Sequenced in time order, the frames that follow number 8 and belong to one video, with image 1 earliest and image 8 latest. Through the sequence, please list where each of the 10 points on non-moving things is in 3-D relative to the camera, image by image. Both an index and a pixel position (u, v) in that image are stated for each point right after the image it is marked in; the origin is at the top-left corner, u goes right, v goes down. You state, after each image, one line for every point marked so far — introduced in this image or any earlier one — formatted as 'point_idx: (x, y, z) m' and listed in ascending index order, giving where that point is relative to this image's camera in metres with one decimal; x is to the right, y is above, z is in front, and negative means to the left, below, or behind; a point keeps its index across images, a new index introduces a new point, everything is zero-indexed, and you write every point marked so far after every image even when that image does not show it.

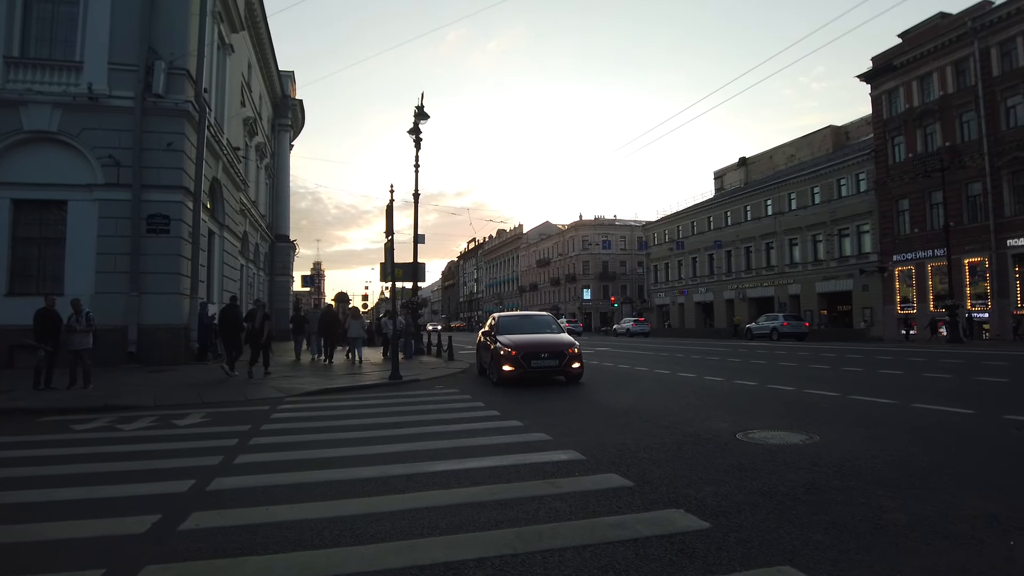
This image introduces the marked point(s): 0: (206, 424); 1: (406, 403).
0: (-3.9, -1.7, +9.1) m
1: (-1.8, -1.9, +12.0) m
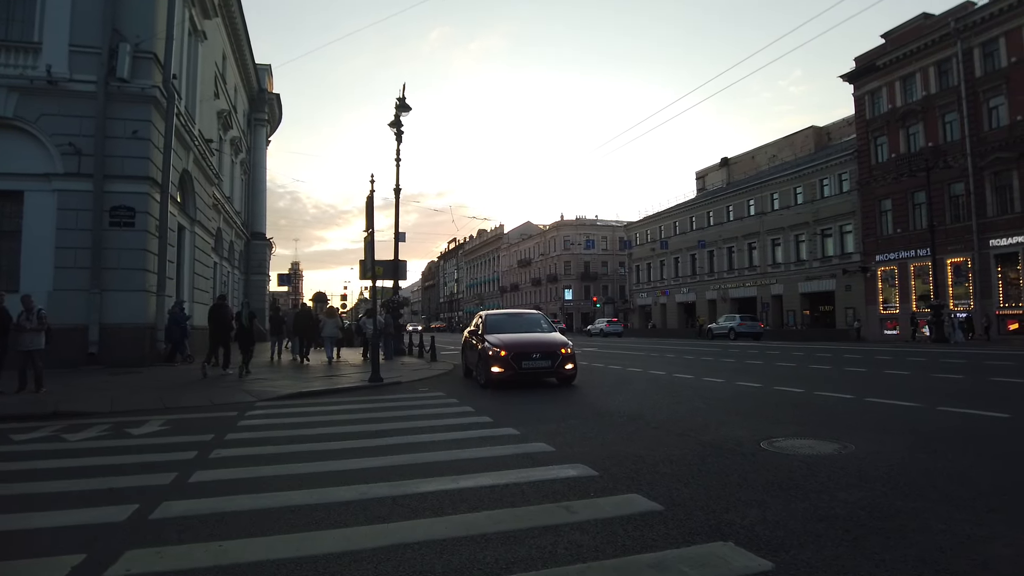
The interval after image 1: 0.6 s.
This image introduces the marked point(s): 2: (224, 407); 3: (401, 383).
0: (-4.0, -1.7, +8.1) m
1: (-2.0, -1.8, +11.1) m
2: (-4.2, -1.8, +10.3) m
3: (-2.1, -1.8, +13.6) m
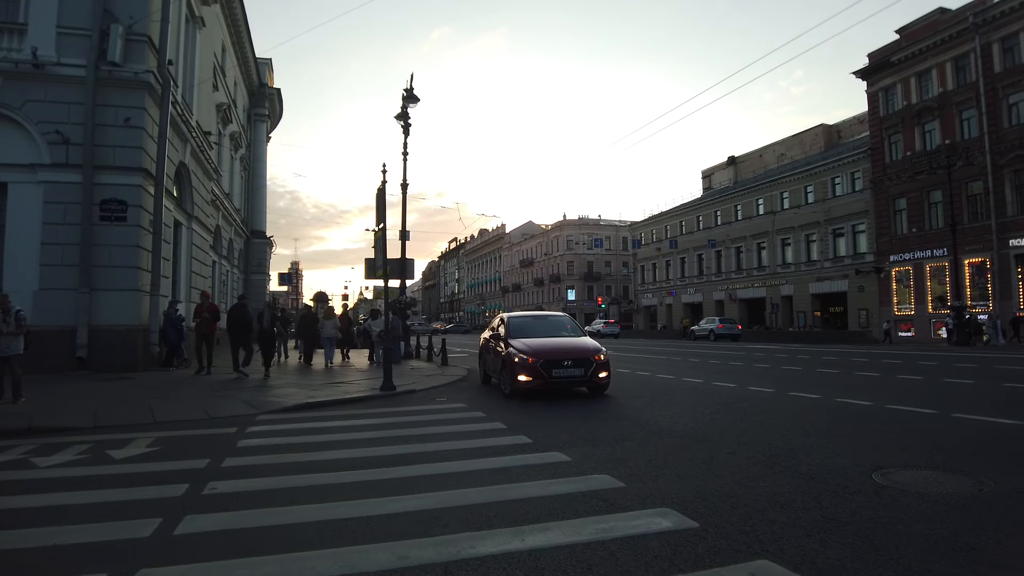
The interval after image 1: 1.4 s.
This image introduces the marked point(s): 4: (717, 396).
0: (-3.6, -1.7, +7.0) m
1: (-1.5, -1.8, +10.0) m
2: (-3.8, -1.7, +9.2) m
3: (-1.7, -1.8, +12.5) m
4: (+3.2, -1.7, +11.1) m
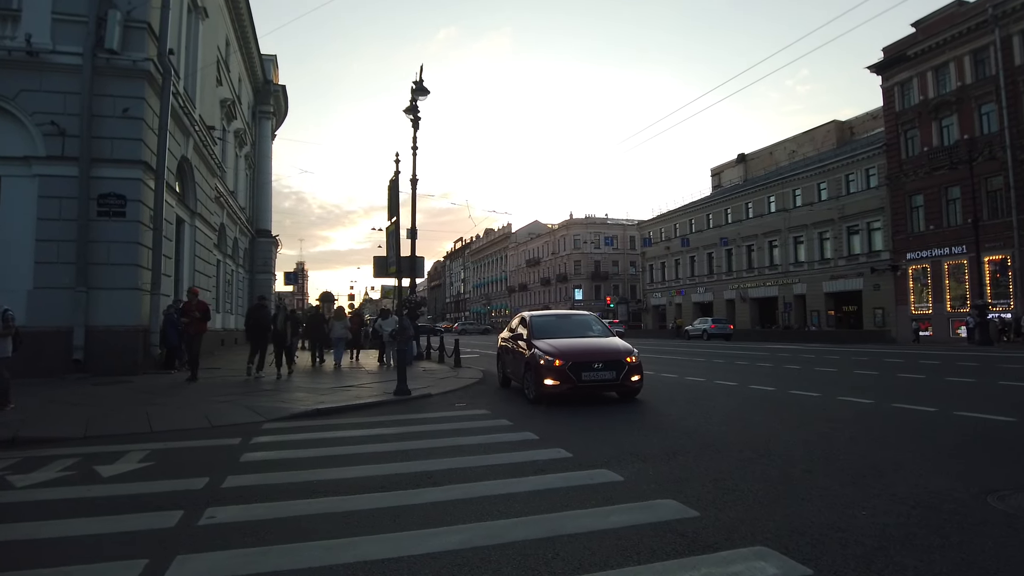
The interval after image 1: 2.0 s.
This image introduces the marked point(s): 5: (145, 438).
0: (-3.2, -1.6, +6.2) m
1: (-1.2, -1.8, +9.2) m
2: (-3.4, -1.7, +8.4) m
3: (-1.3, -1.8, +11.7) m
4: (+3.6, -1.7, +10.2) m
5: (-4.1, -1.7, +7.9) m
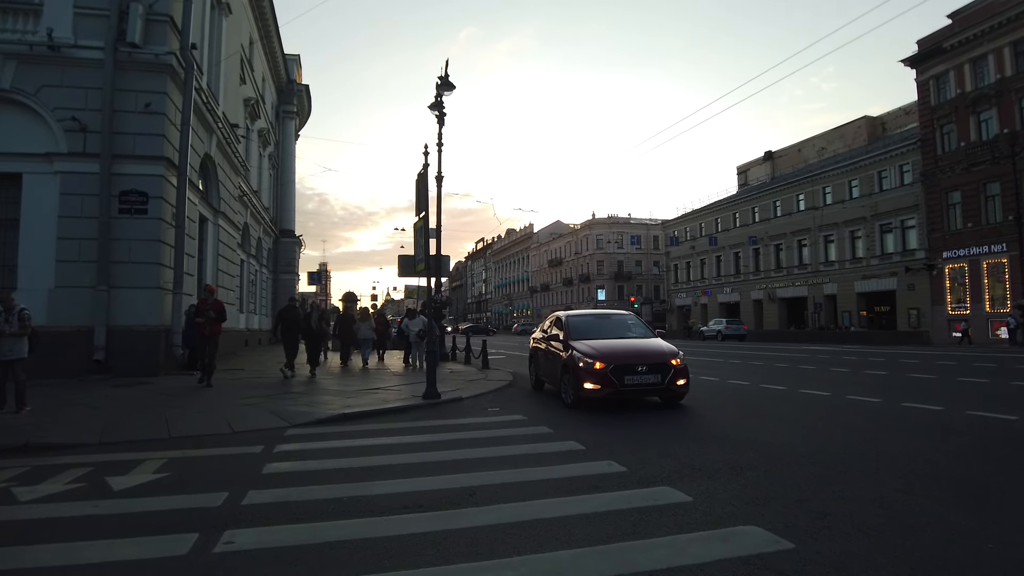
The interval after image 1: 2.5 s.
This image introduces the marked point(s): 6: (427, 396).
0: (-2.9, -1.6, +5.7) m
1: (-0.7, -1.7, +8.6) m
2: (-3.0, -1.7, +7.9) m
3: (-0.8, -1.7, +11.2) m
4: (+4.1, -1.6, +9.5) m
5: (-3.7, -1.7, +7.4) m
6: (-1.3, -1.6, +10.7) m
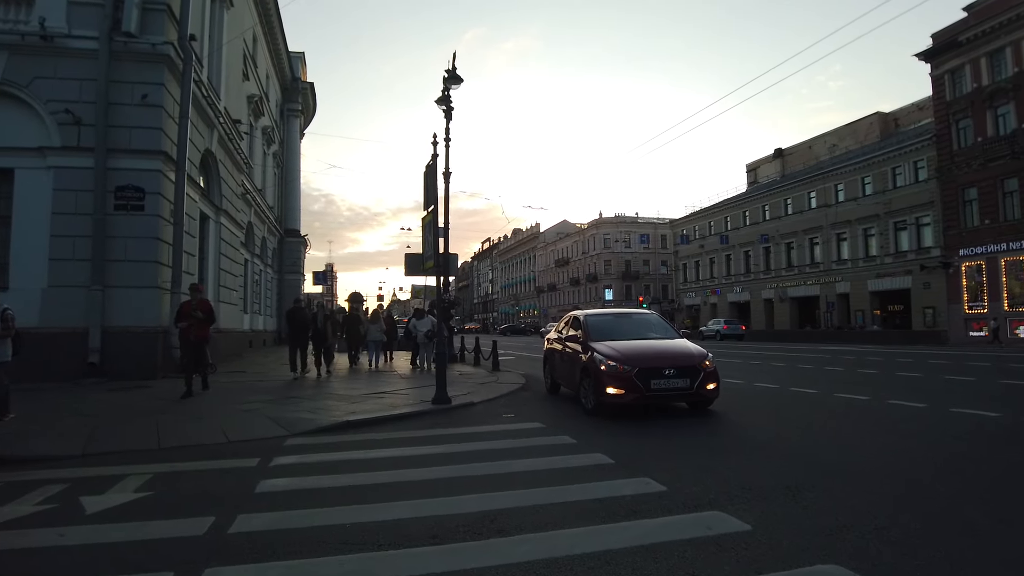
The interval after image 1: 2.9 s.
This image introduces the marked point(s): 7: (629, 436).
0: (-2.7, -1.6, +5.1) m
1: (-0.5, -1.7, +8.0) m
2: (-2.8, -1.6, +7.3) m
3: (-0.6, -1.7, +10.5) m
4: (+4.3, -1.6, +8.8) m
5: (-3.5, -1.6, +6.8) m
6: (-1.1, -1.6, +10.0) m
7: (+1.2, -1.6, +7.5) m
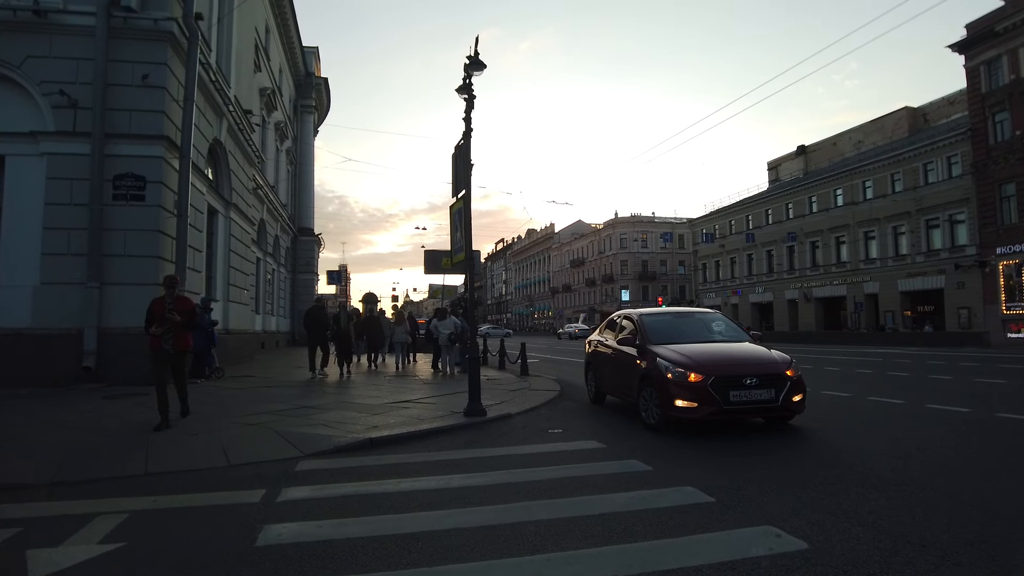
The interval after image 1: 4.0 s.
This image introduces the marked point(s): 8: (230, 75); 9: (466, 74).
0: (-2.2, -1.5, +3.9) m
1: (0.0, -1.6, +6.7) m
2: (-2.3, -1.6, +6.0) m
3: (0.0, -1.7, +9.2) m
4: (+4.8, -1.5, +7.5) m
5: (-3.0, -1.6, +5.6) m
6: (-0.5, -1.6, +8.8) m
7: (+1.7, -1.5, +6.2) m
8: (-7.6, +5.8, +19.0) m
9: (-1.3, +6.0, +19.6) m
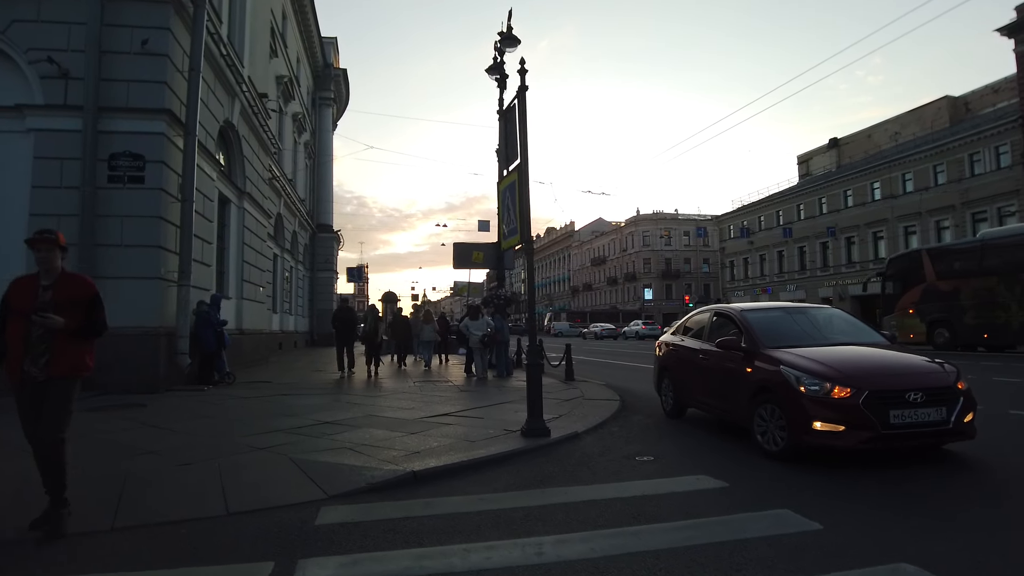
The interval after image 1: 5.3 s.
0: (-1.6, -1.4, +2.2) m
1: (+0.7, -1.5, +5.0) m
2: (-1.6, -1.5, +4.4) m
3: (+0.7, -1.6, +7.5) m
4: (+5.5, -1.4, +5.7) m
5: (-2.4, -1.5, +3.9) m
6: (+0.2, -1.5, +7.1) m
7: (+2.4, -1.4, +4.4) m
8: (-6.7, +5.9, +17.5) m
9: (-0.3, +6.1, +18.0) m
